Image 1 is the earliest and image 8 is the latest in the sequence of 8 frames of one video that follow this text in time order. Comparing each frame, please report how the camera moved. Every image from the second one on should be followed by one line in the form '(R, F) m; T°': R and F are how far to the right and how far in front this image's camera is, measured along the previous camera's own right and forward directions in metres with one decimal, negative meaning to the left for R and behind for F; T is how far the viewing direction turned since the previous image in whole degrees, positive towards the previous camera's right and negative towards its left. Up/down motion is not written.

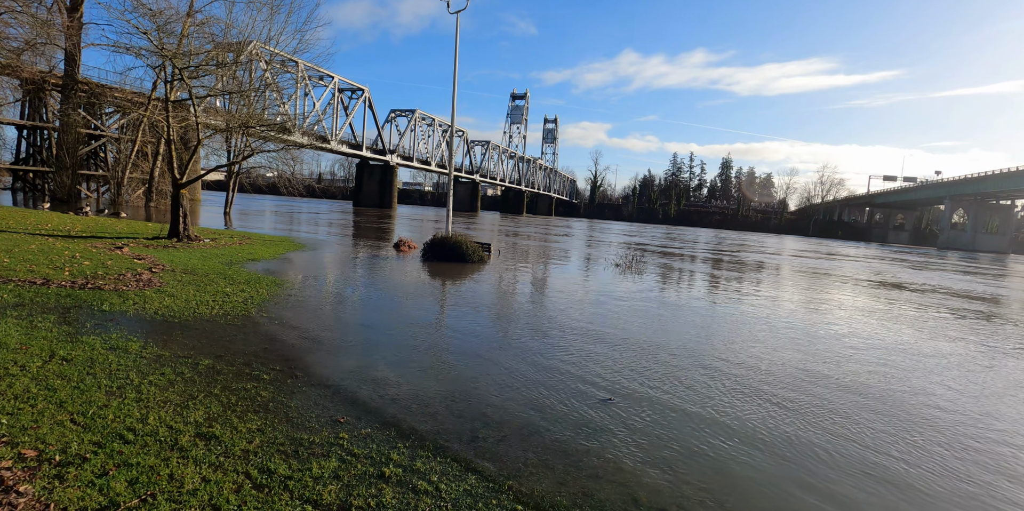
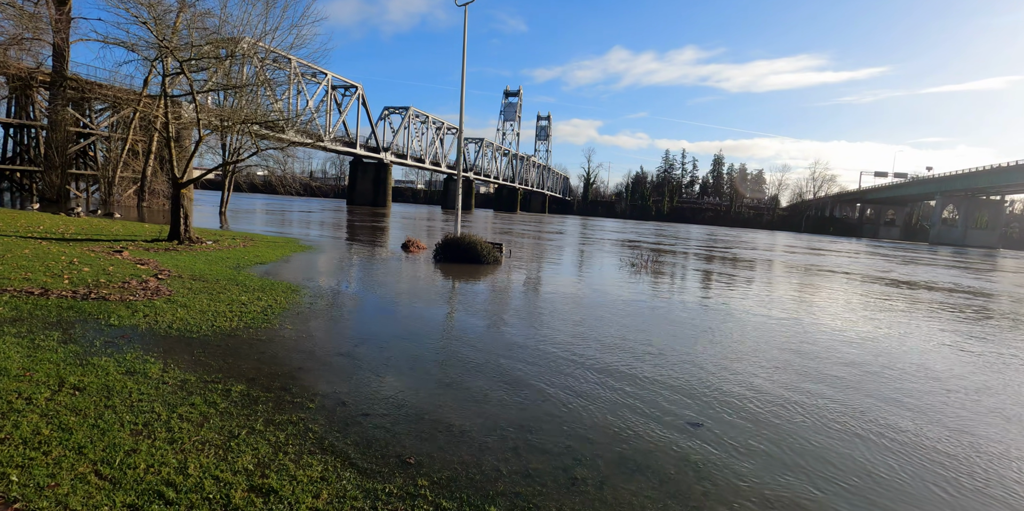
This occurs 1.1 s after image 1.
(-0.7, +0.6) m; +1°
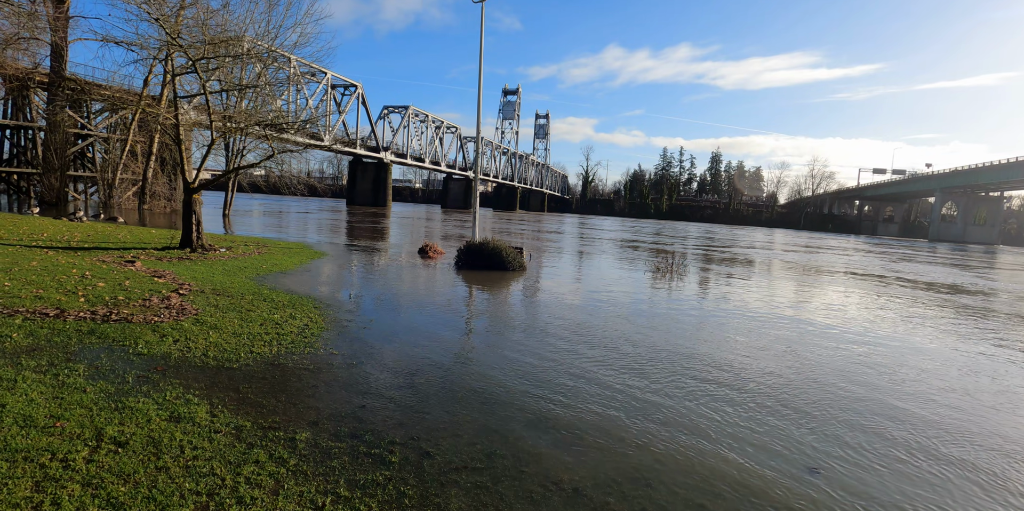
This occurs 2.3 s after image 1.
(-0.8, +0.6) m; 0°
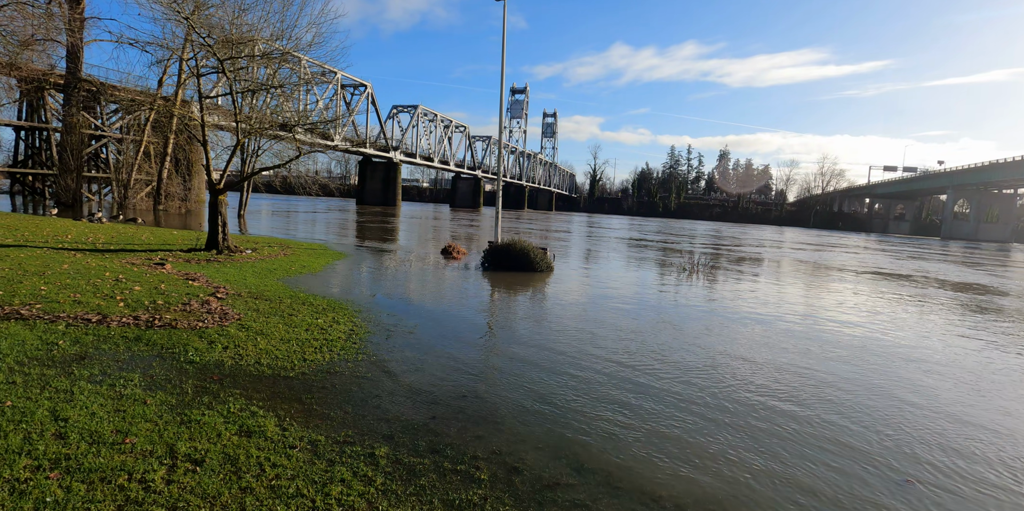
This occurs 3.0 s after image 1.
(-0.6, +0.2) m; -1°
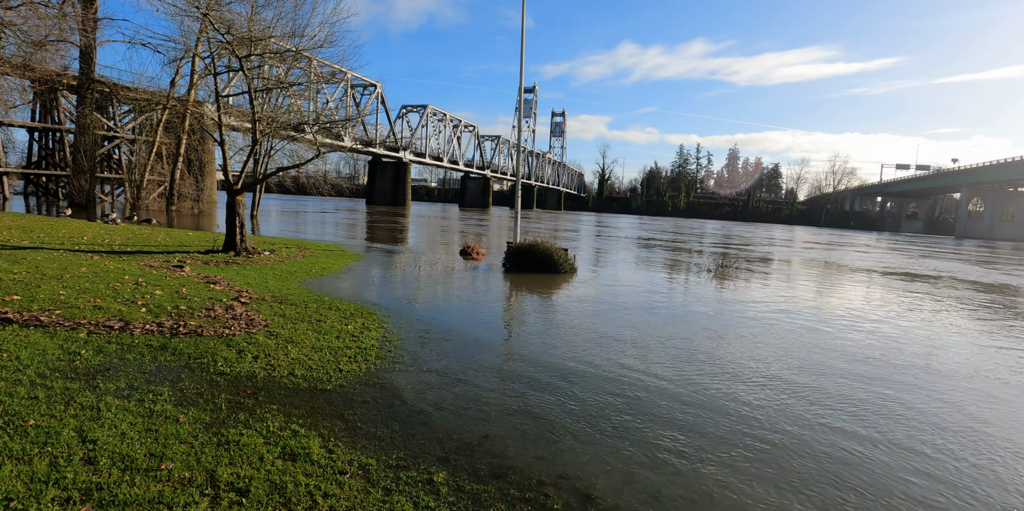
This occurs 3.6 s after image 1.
(-0.4, +0.4) m; -1°
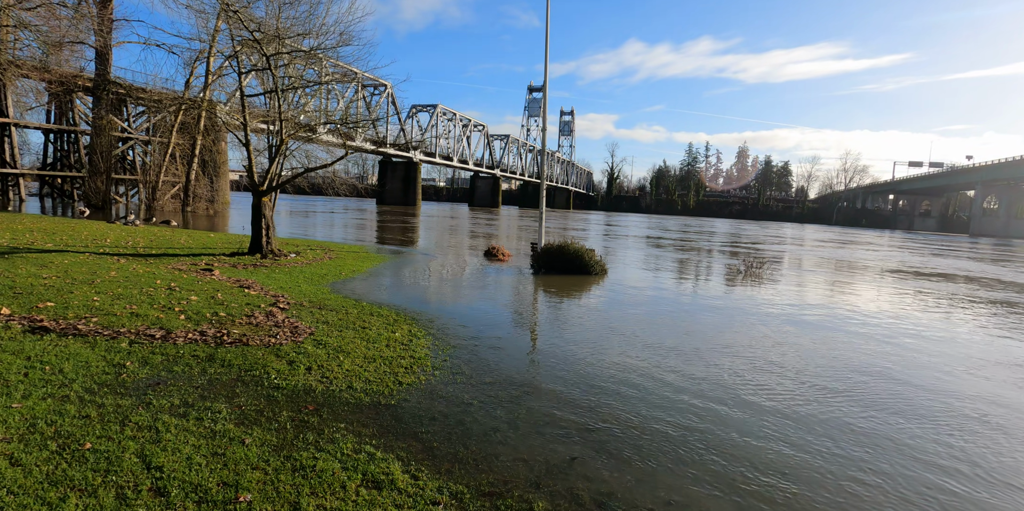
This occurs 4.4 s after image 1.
(-0.6, +0.3) m; -1°
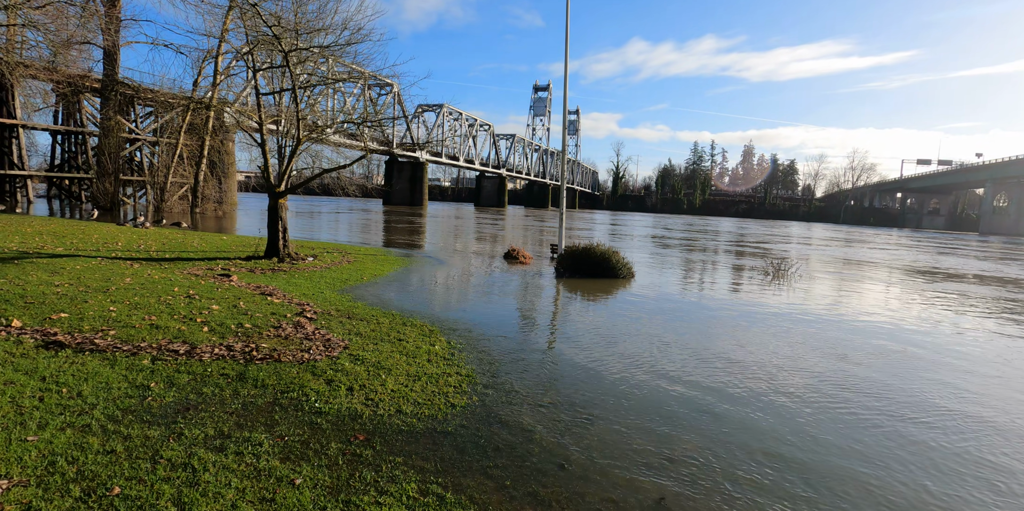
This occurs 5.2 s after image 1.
(-0.5, +0.5) m; 0°
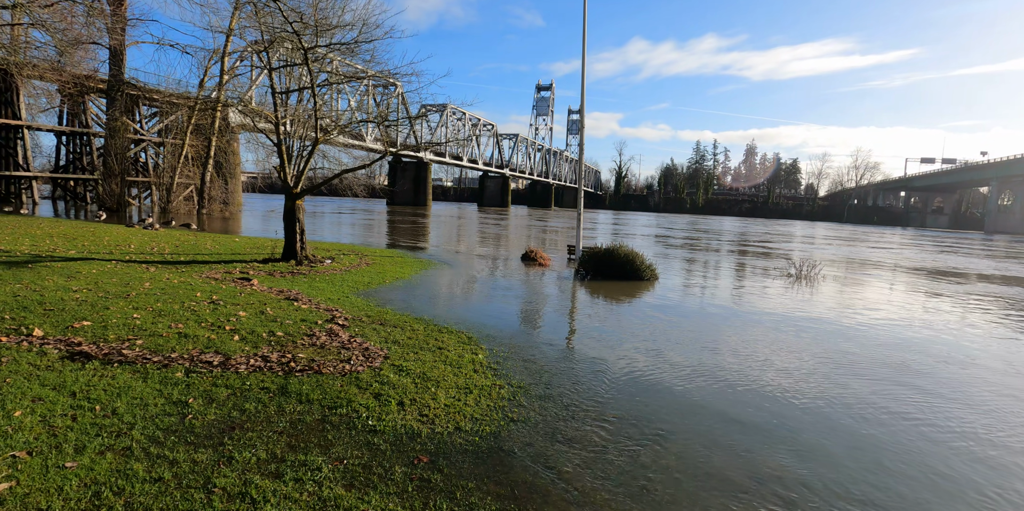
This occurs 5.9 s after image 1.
(-0.5, +0.3) m; 0°
